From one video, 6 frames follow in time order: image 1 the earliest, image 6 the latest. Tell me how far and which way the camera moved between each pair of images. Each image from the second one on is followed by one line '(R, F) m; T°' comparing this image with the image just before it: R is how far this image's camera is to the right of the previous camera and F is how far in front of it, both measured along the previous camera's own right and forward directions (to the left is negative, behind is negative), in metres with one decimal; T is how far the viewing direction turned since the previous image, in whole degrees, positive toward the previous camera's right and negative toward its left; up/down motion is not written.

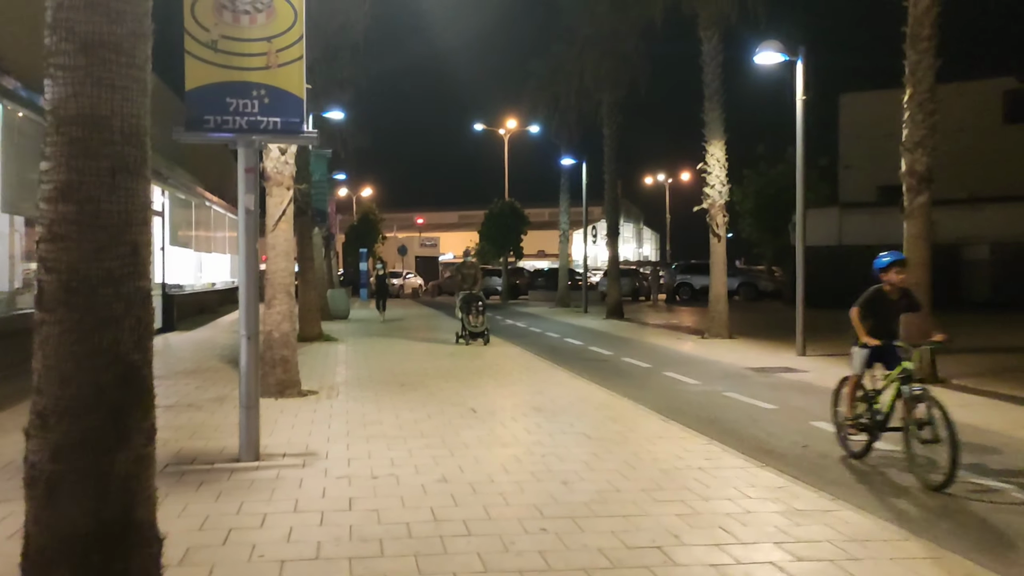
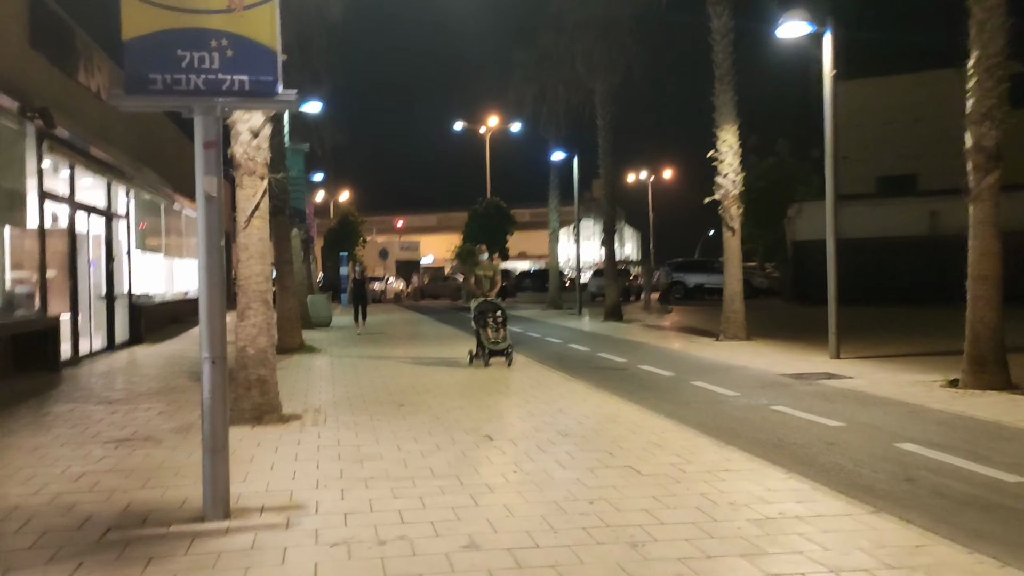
(-0.4, +1.7) m; +1°
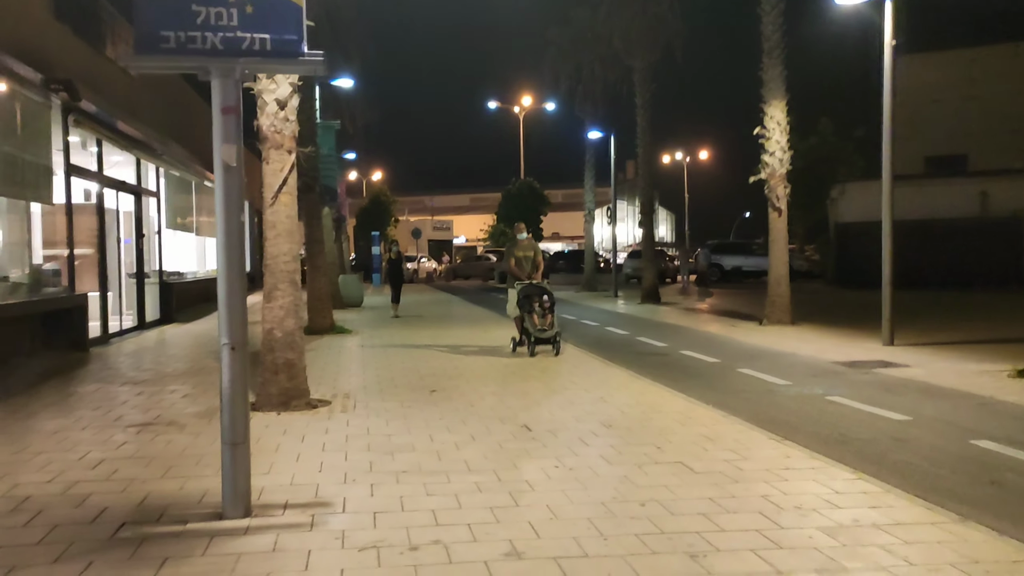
(-0.1, +0.5) m; -2°
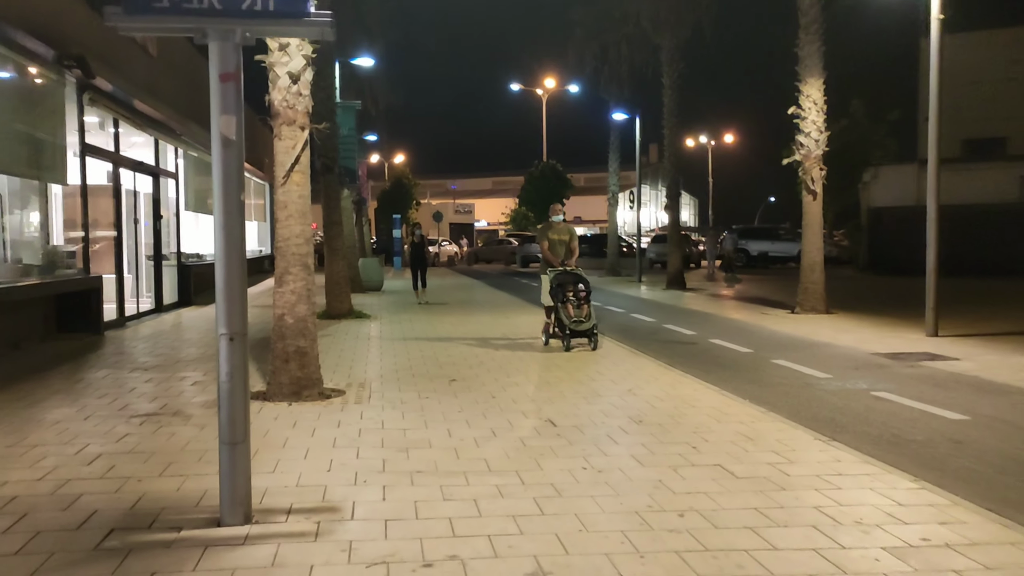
(0.0, +0.5) m; -1°
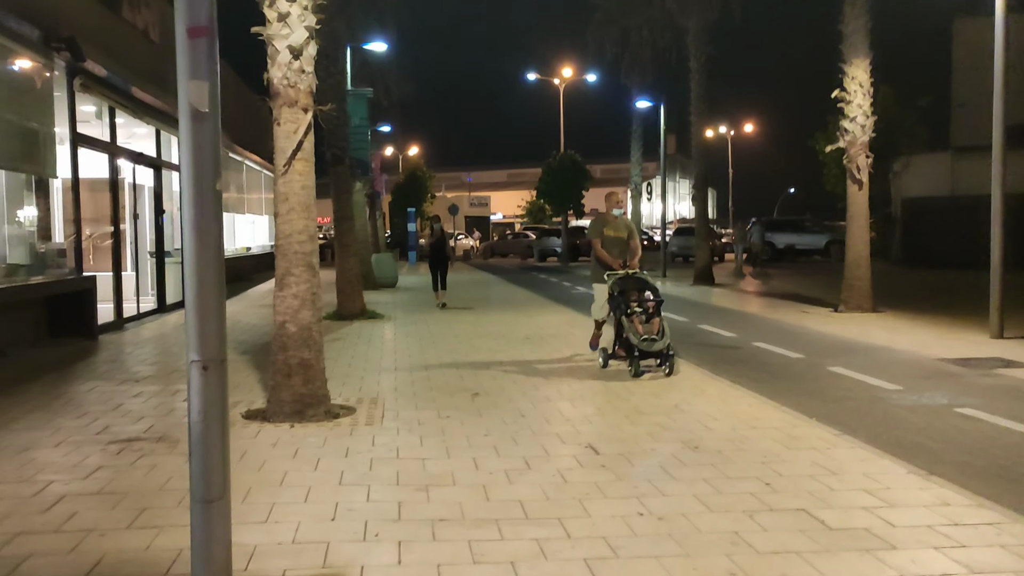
(-0.2, +1.1) m; -1°
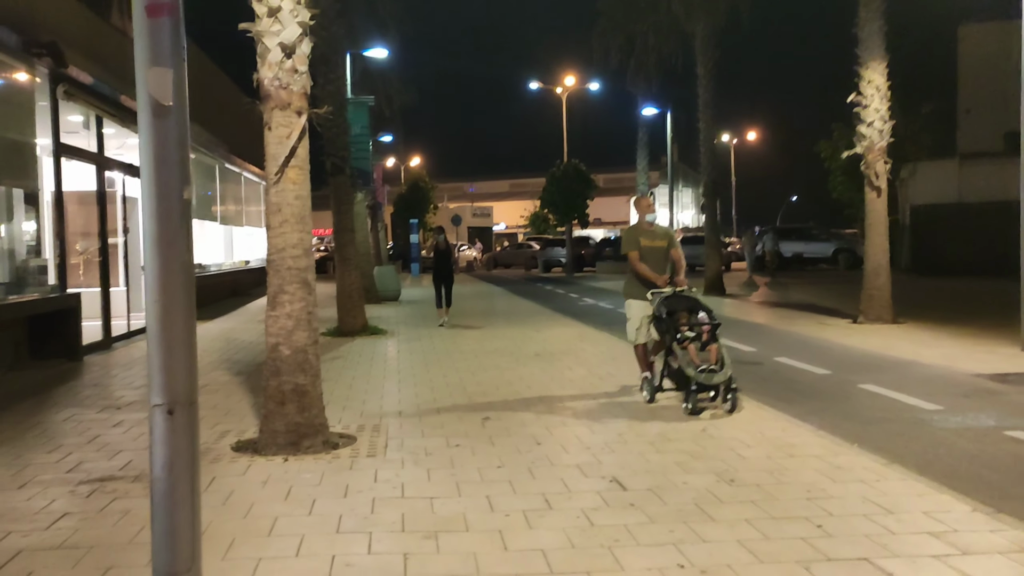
(-0.1, +0.6) m; 0°
